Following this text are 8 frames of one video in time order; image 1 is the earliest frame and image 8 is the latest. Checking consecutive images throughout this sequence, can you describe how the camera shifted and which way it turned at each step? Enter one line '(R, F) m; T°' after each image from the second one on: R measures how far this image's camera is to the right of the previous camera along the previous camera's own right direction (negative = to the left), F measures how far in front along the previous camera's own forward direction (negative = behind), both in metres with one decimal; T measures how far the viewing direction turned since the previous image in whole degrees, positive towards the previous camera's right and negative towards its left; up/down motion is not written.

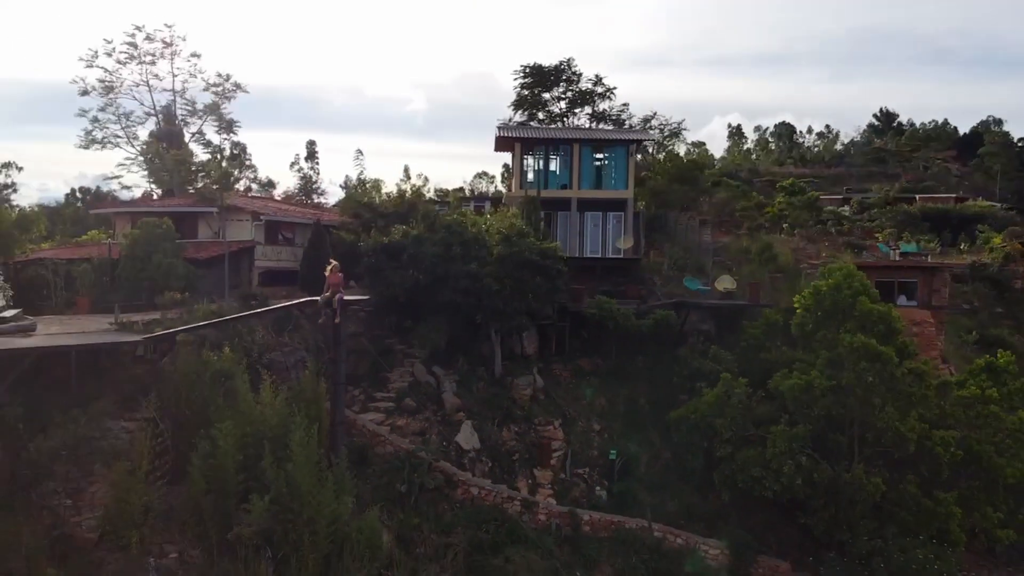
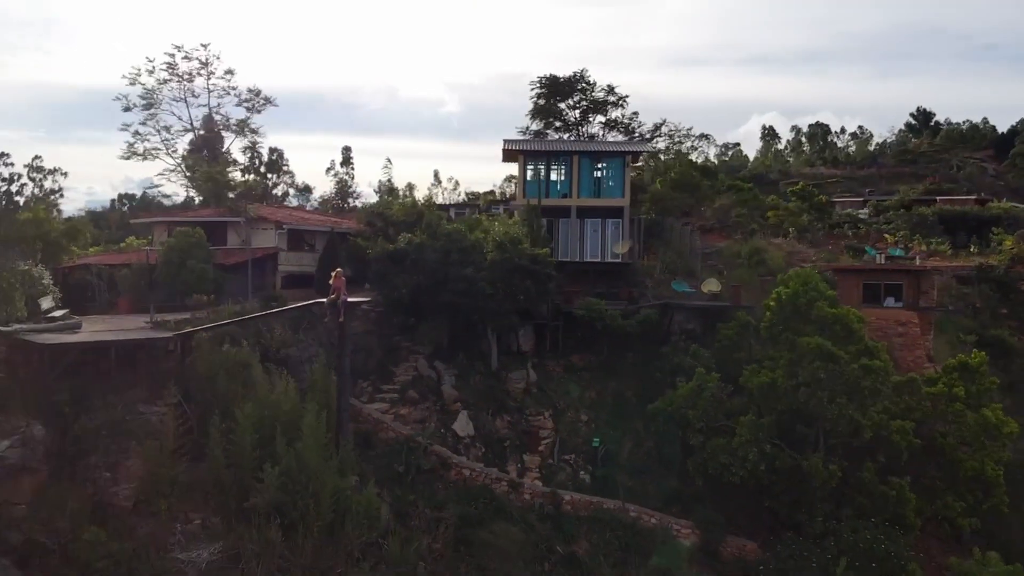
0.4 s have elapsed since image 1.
(+0.7, -1.2) m; -3°
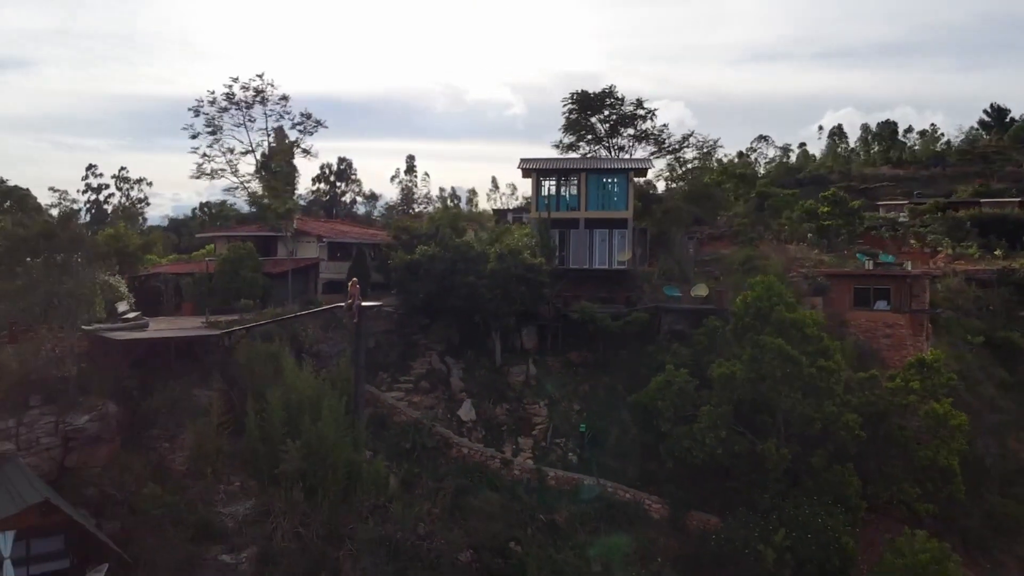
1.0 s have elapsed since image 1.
(+1.4, -2.0) m; -5°
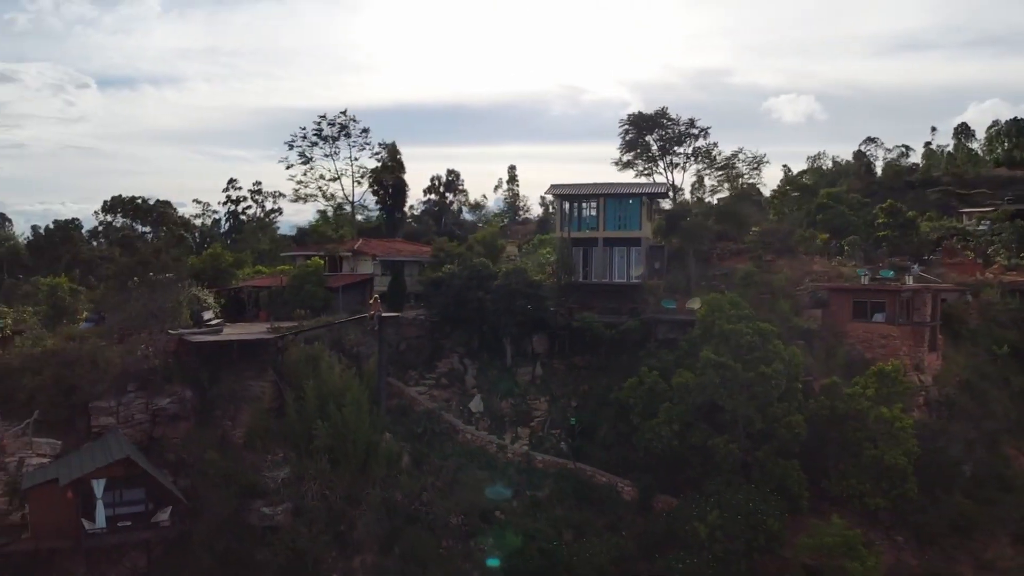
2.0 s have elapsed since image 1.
(+2.7, -2.7) m; -9°
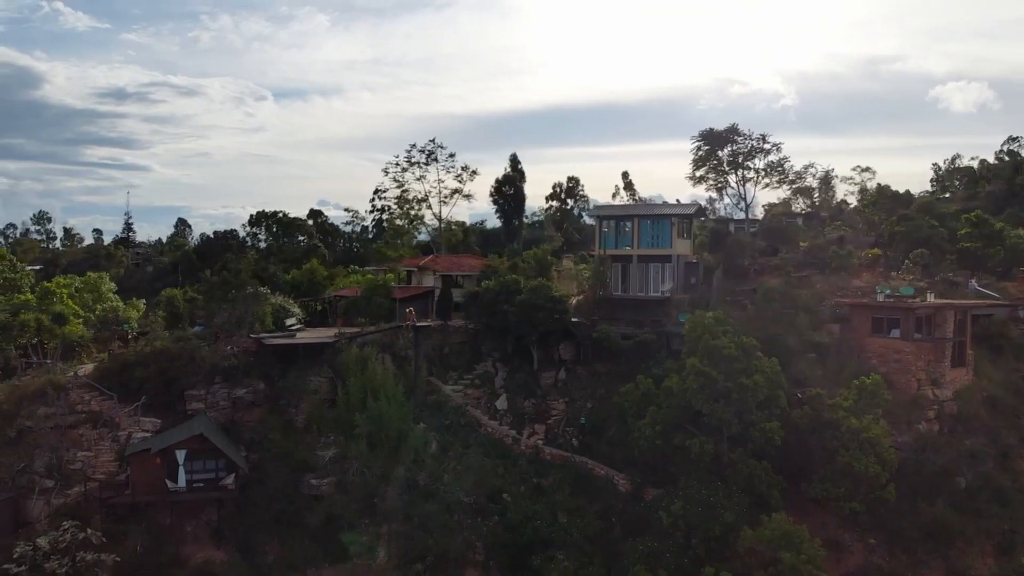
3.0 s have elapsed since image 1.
(+3.3, -2.5) m; -10°
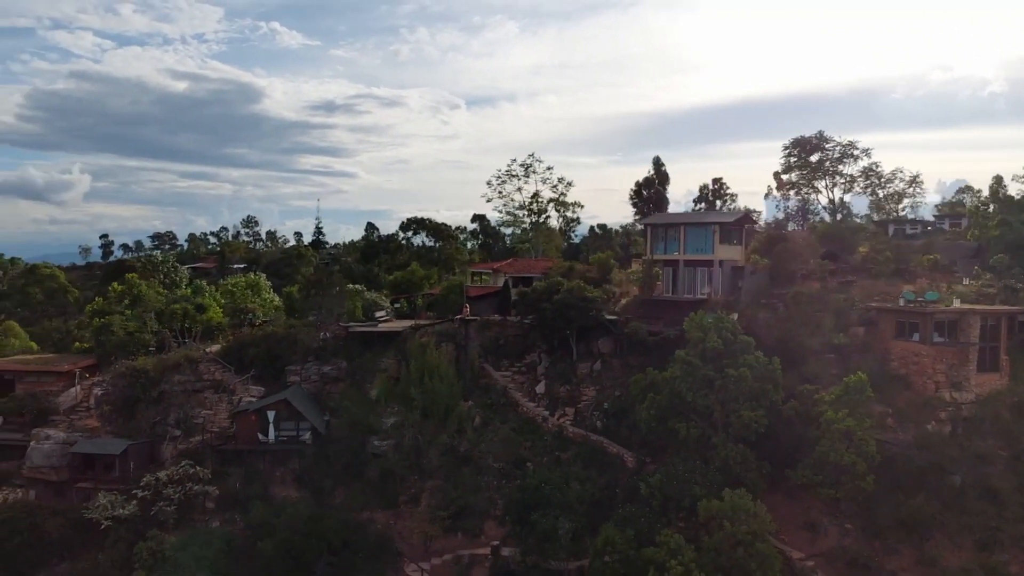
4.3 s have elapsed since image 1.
(+4.3, -3.0) m; -13°
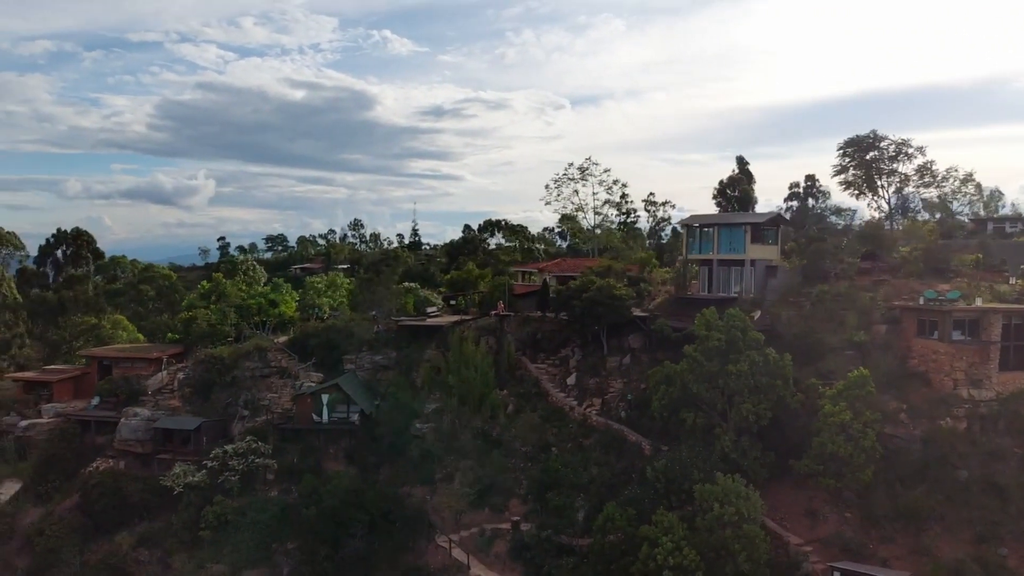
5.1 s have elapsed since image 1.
(+2.4, -1.8) m; -7°
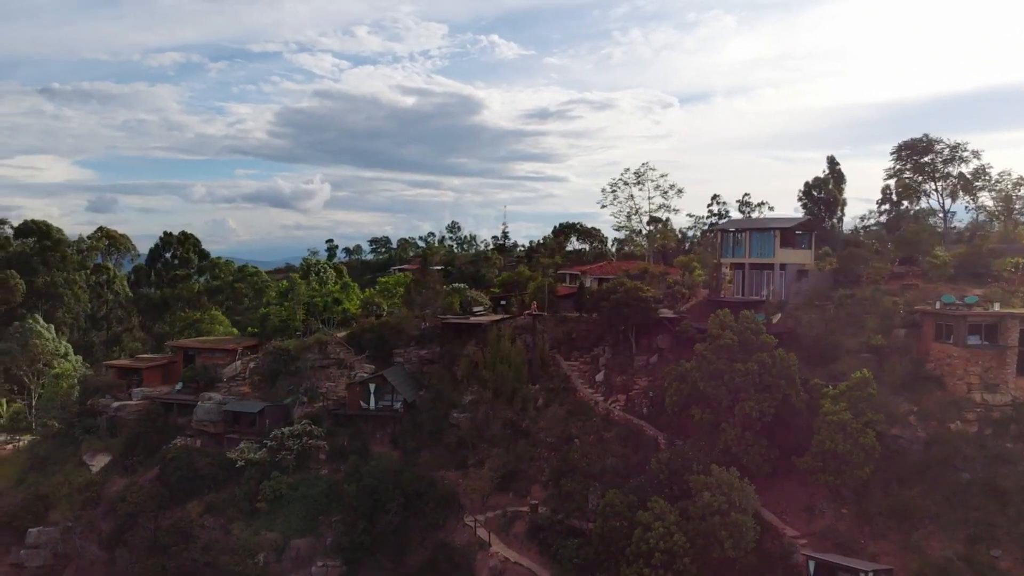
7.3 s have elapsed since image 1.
(+2.6, -1.8) m; -7°
